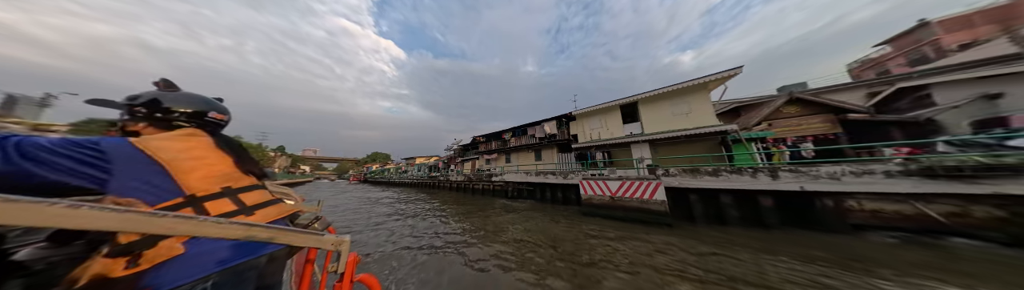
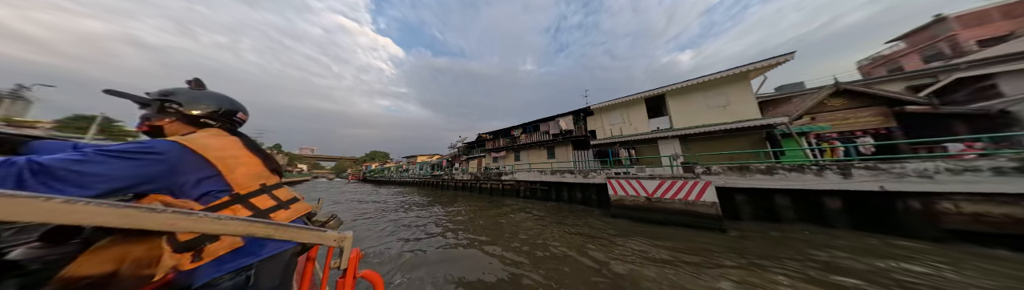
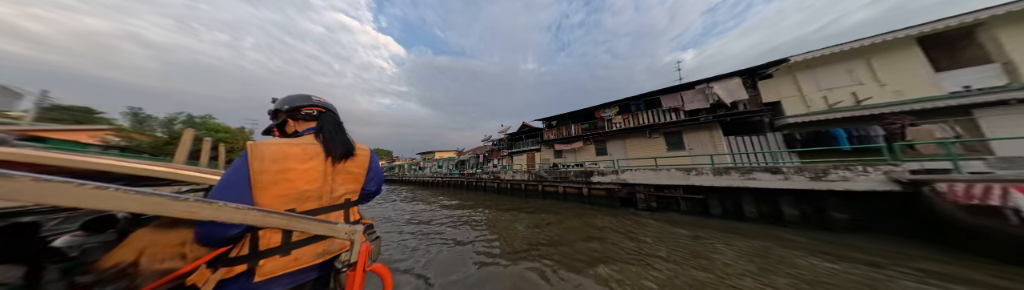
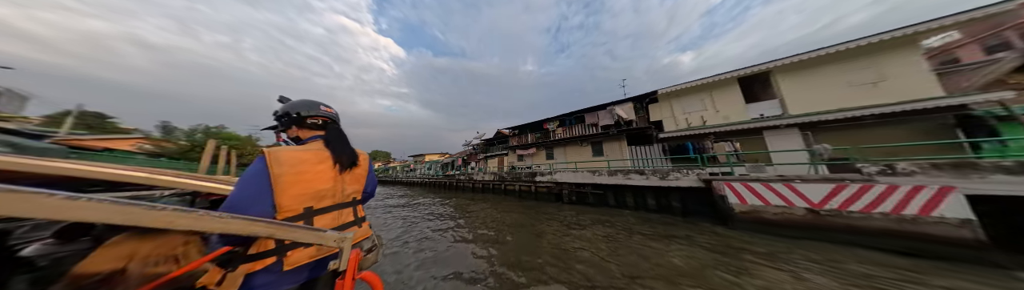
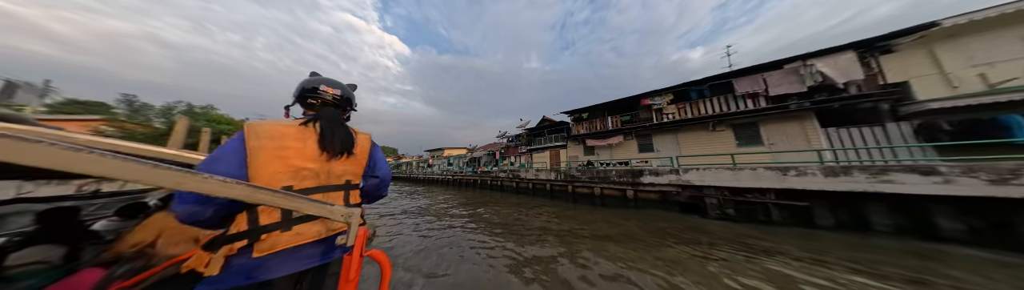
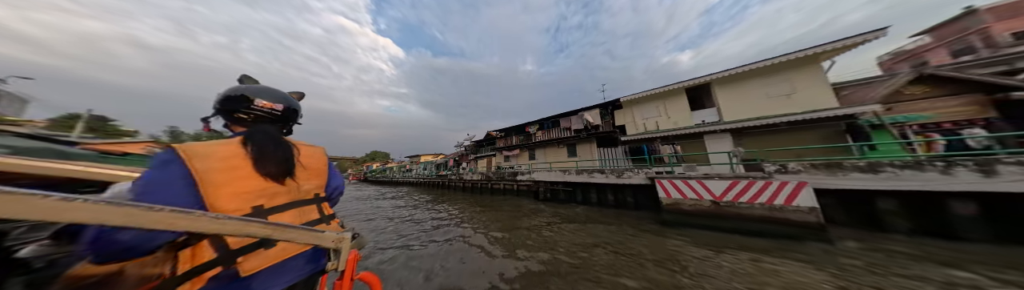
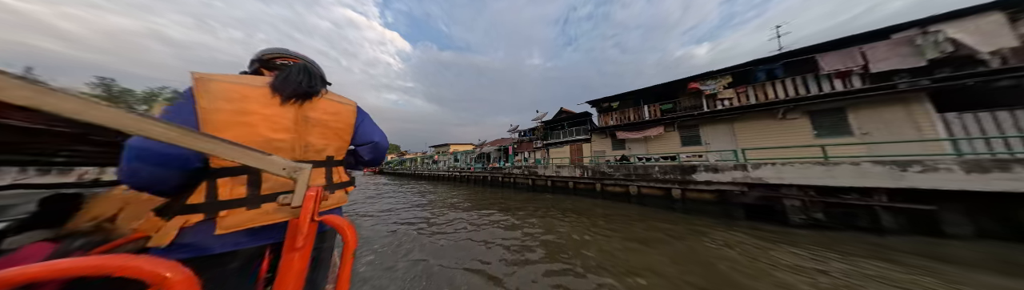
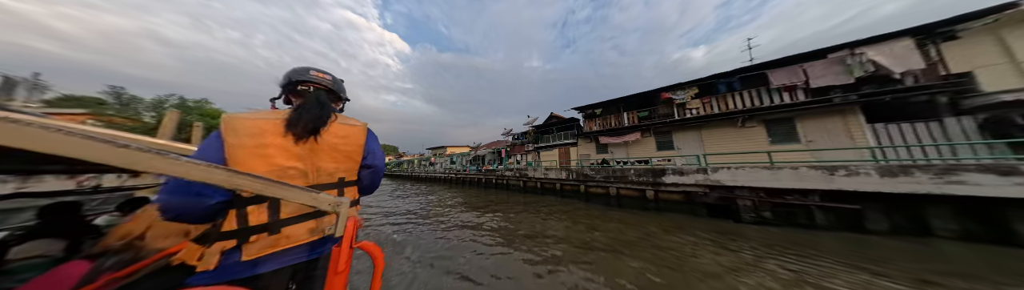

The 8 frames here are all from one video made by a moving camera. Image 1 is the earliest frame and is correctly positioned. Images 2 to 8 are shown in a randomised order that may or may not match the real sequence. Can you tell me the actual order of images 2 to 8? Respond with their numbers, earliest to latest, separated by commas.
2, 6, 4, 3, 5, 8, 7
